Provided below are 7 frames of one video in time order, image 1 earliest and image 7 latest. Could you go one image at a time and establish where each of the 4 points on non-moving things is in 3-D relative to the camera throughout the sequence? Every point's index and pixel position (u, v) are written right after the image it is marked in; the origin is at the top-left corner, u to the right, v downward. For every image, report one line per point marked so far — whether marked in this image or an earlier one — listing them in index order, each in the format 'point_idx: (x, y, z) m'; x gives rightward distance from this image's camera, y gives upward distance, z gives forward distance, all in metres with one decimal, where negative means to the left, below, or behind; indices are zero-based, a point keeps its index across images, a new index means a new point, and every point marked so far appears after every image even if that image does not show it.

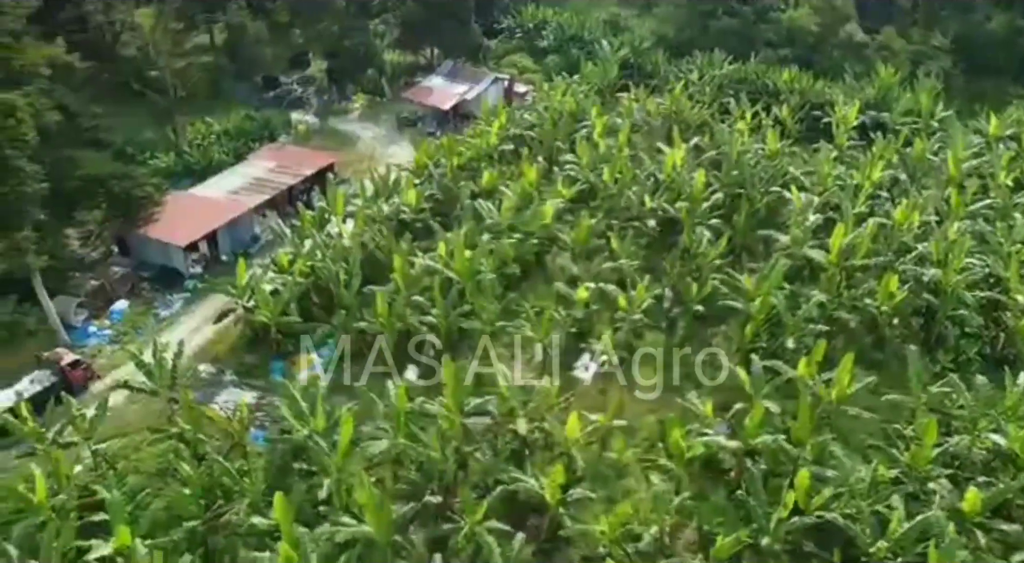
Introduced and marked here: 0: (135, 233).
0: (-7.9, +1.1, +17.5) m
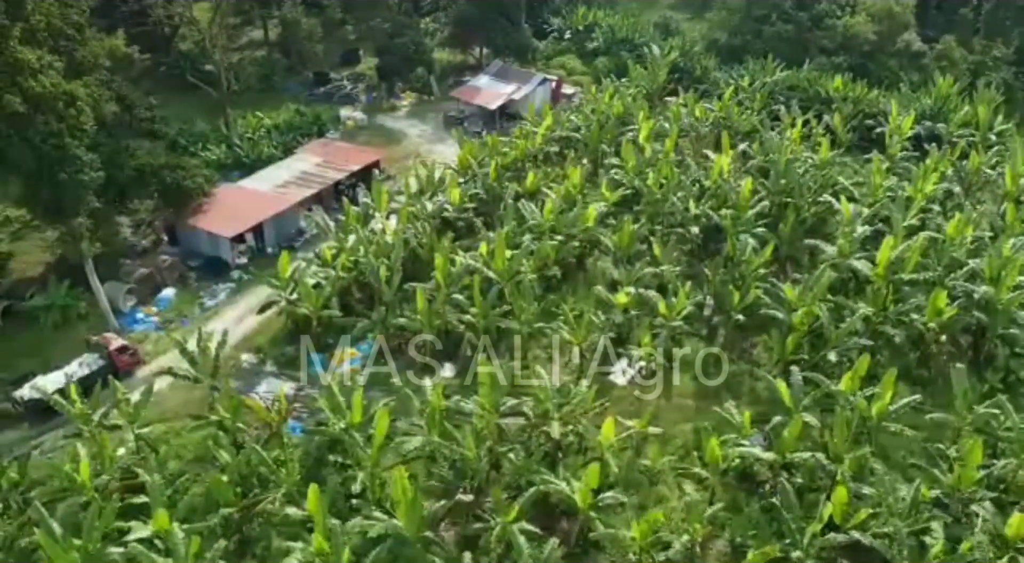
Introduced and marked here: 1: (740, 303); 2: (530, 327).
0: (-7.0, +1.3, +17.8) m
1: (+4.1, -0.4, +14.9) m
2: (+0.3, -0.8, +14.6) m
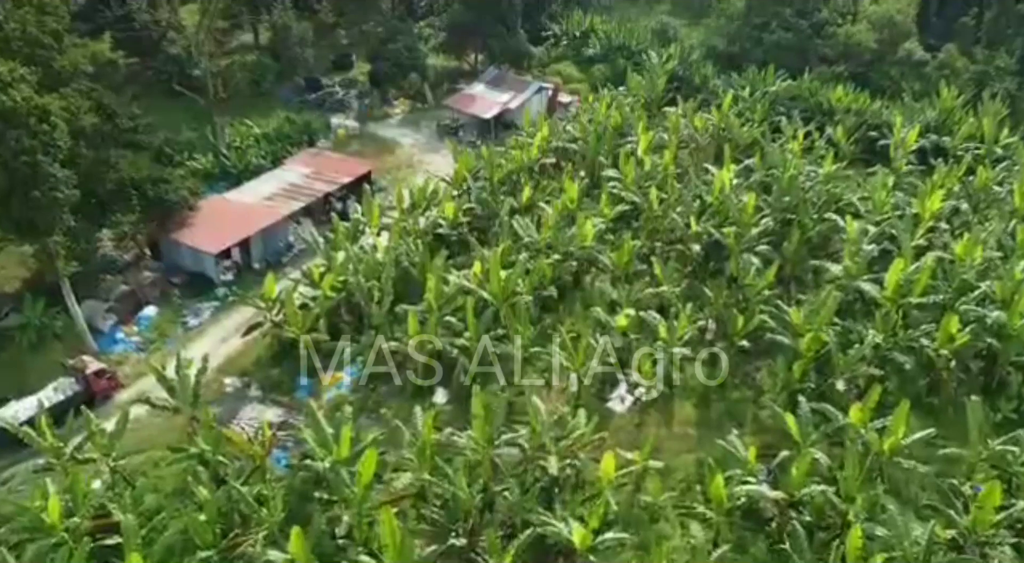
0: (-7.2, +0.9, +17.2) m
1: (+4.0, -0.8, +14.4) m
2: (+0.3, -1.2, +14.0) m
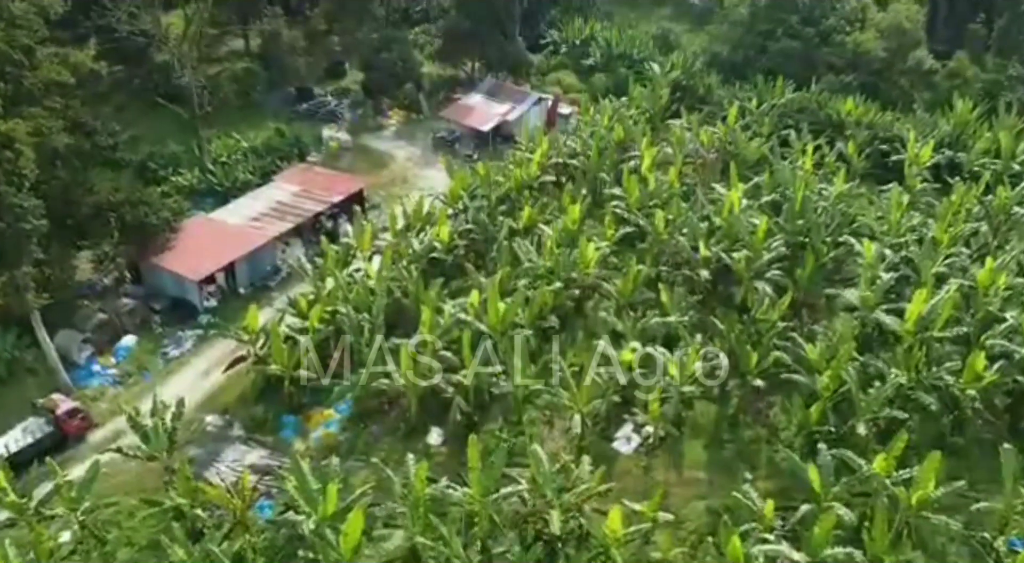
0: (-7.2, +0.4, +16.3) m
1: (+4.0, -1.4, +13.5) m
2: (+0.2, -1.7, +13.2) m
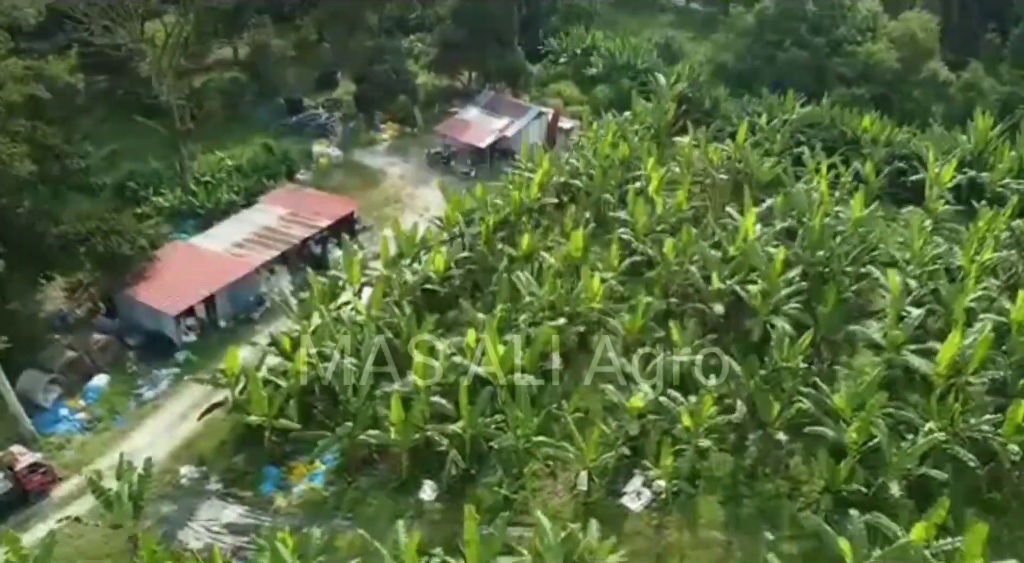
0: (-7.2, -0.2, +15.3) m
1: (+4.0, -2.0, +12.5) m
2: (+0.2, -2.3, +12.1) m
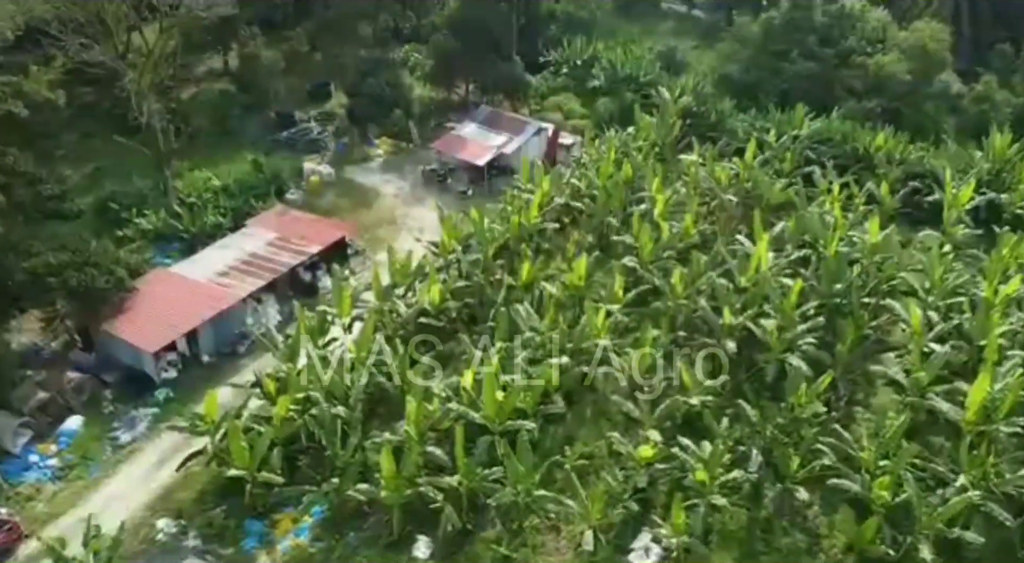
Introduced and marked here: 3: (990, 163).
0: (-7.2, -0.8, +14.4) m
1: (+4.0, -2.6, +11.7) m
2: (+0.2, -2.9, +11.3) m
3: (+11.0, +2.7, +19.1) m
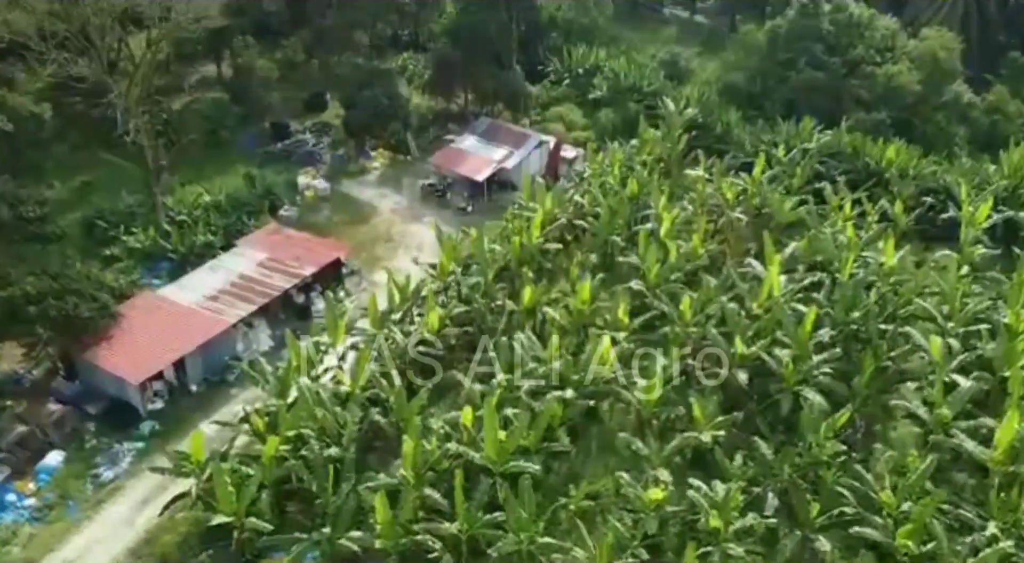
0: (-7.2, -1.2, +13.8) m
1: (+4.1, -3.0, +11.0) m
2: (+0.3, -3.4, +10.7) m
3: (+11.1, +2.3, +18.5) m
